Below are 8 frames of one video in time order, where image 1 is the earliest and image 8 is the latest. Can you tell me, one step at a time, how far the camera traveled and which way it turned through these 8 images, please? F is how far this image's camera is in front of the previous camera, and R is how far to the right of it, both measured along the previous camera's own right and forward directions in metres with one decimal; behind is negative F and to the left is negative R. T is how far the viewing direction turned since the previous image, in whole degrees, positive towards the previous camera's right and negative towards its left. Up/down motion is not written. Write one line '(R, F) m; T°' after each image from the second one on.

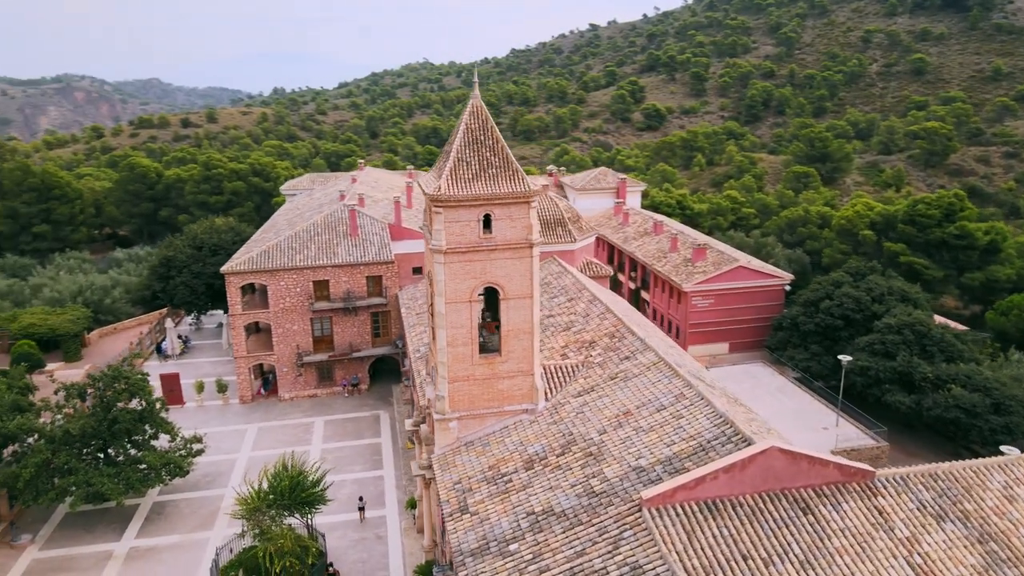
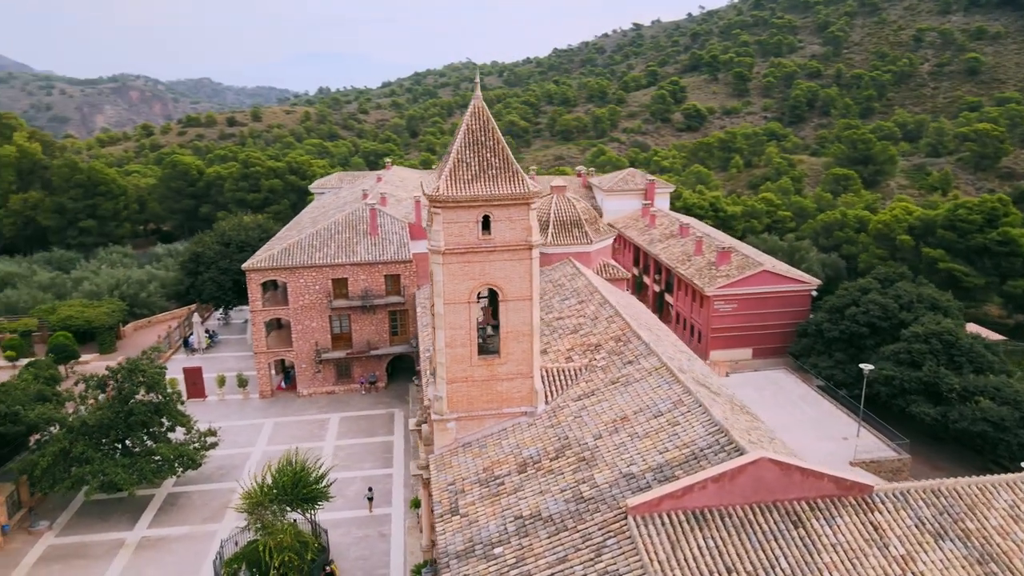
(+0.8, +0.1) m; -3°
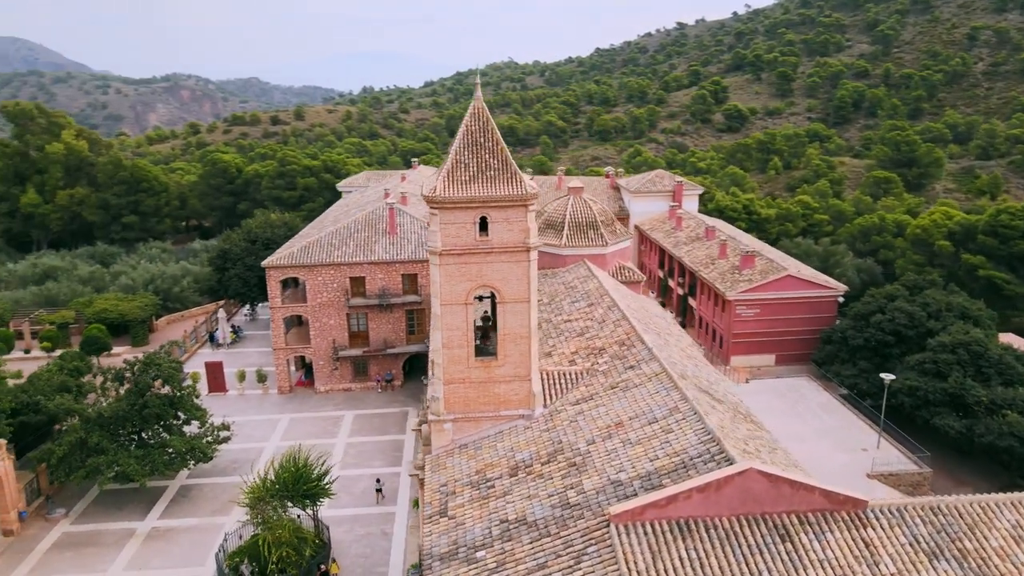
(+0.9, +0.1) m; -3°
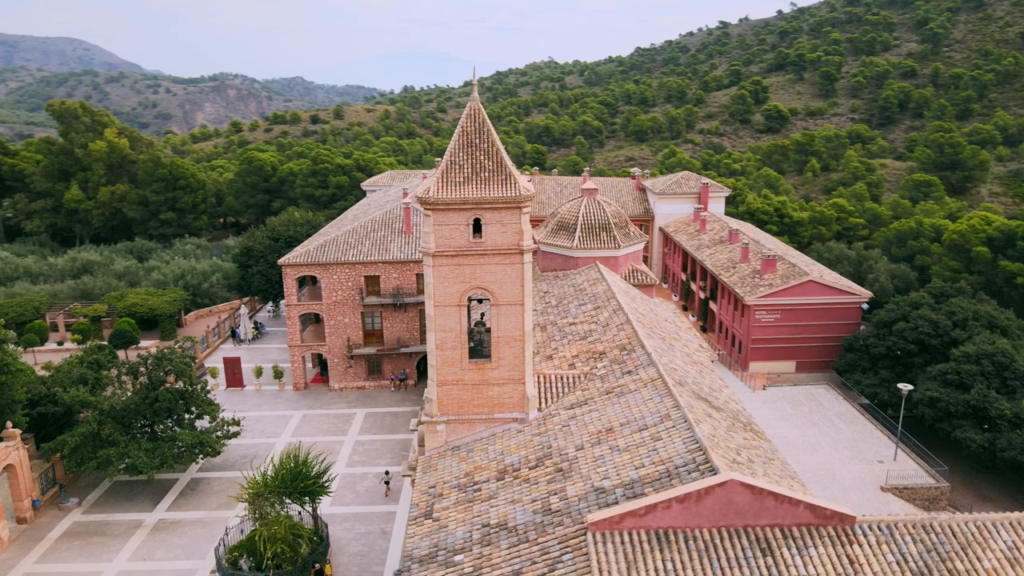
(+0.9, +0.1) m; -3°
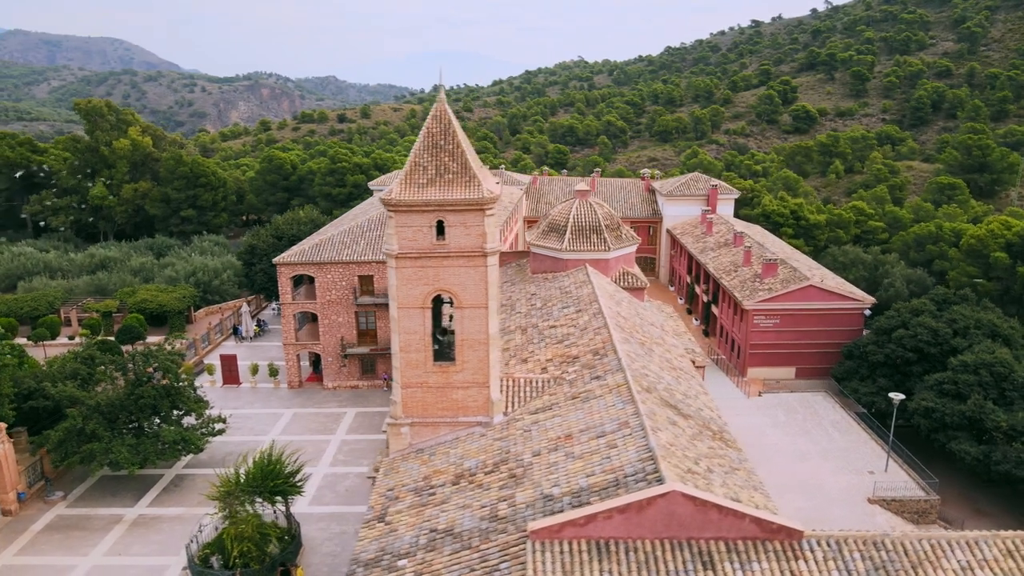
(+1.3, +0.2) m; -2°
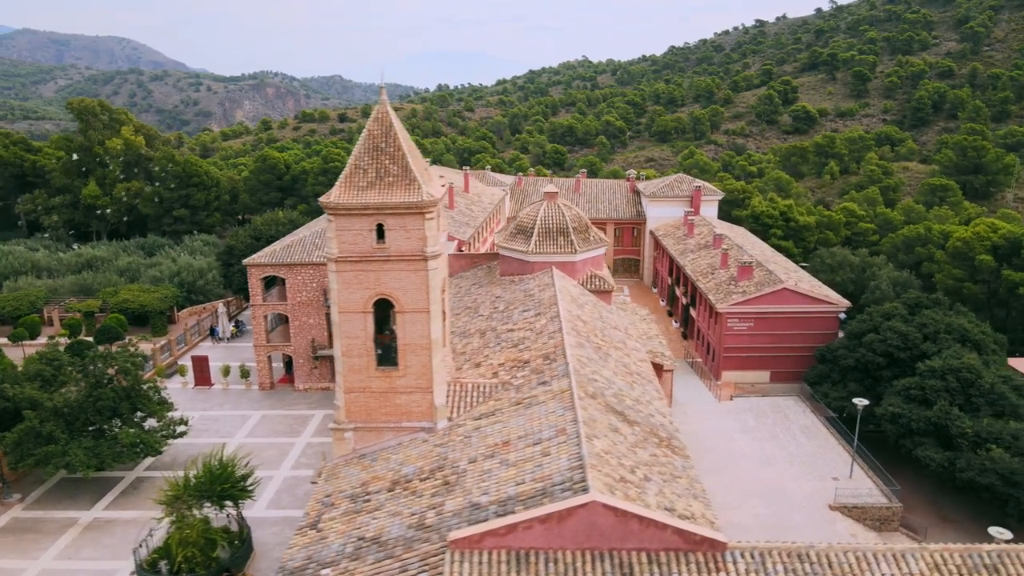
(+1.2, +0.2) m; 0°
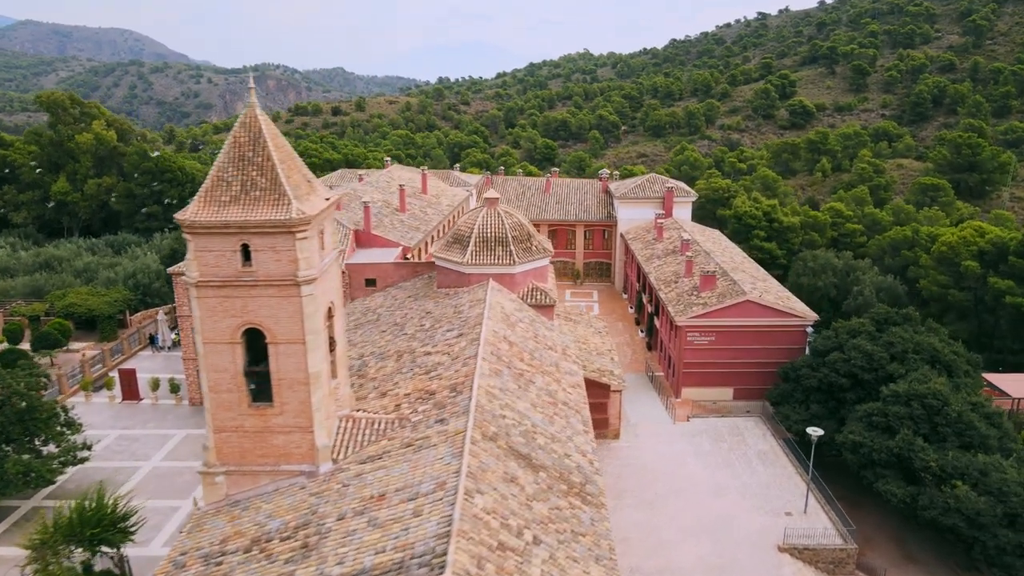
(+2.0, +1.7) m; 0°
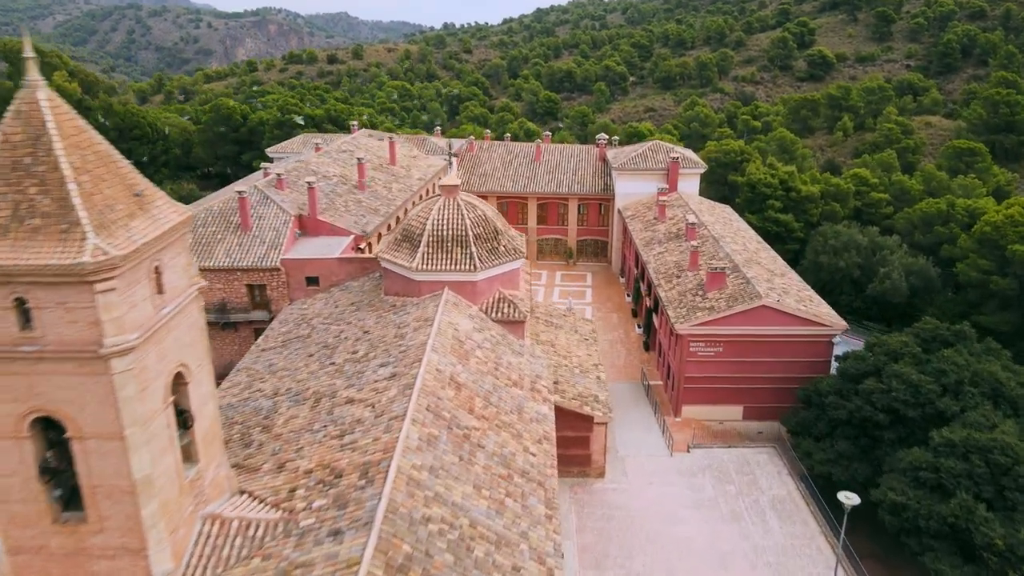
(+1.1, +4.2) m; -1°
